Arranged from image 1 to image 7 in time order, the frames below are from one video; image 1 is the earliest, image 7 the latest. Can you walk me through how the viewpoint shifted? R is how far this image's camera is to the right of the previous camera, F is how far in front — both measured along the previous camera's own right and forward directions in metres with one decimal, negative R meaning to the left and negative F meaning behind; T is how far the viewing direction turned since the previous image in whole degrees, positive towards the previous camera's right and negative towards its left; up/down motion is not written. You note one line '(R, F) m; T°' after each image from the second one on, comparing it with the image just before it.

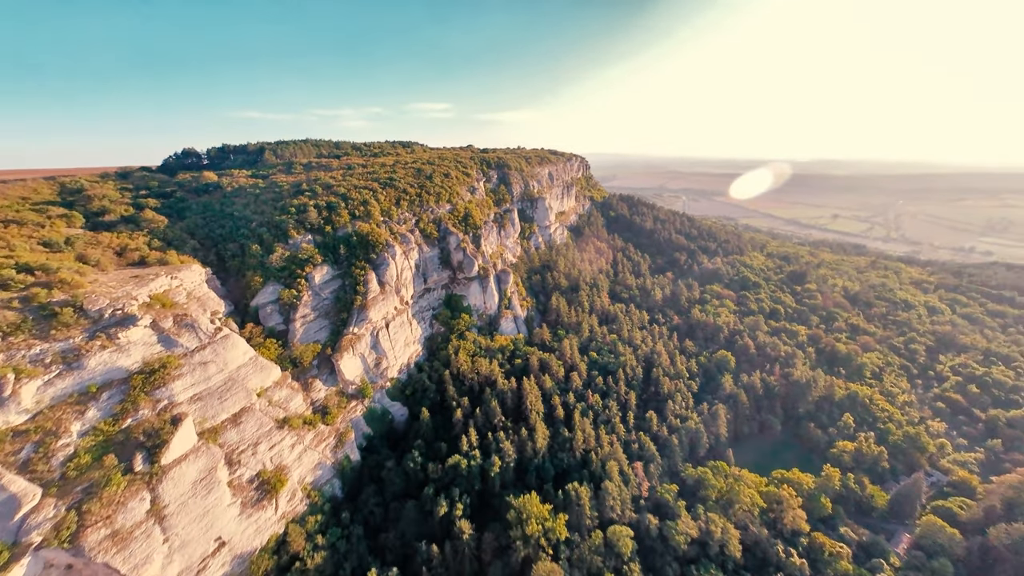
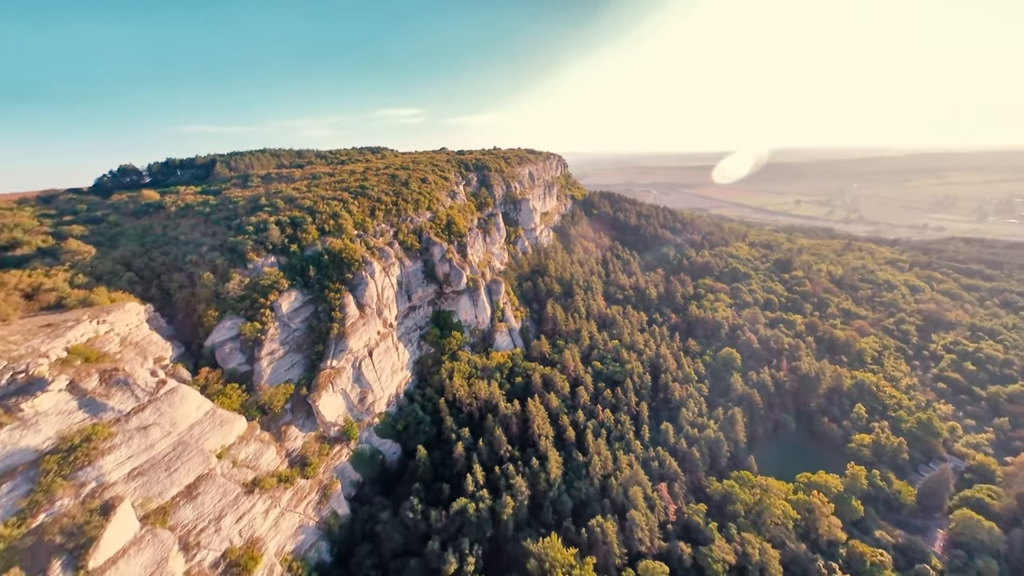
(-1.8, +4.2) m; +3°
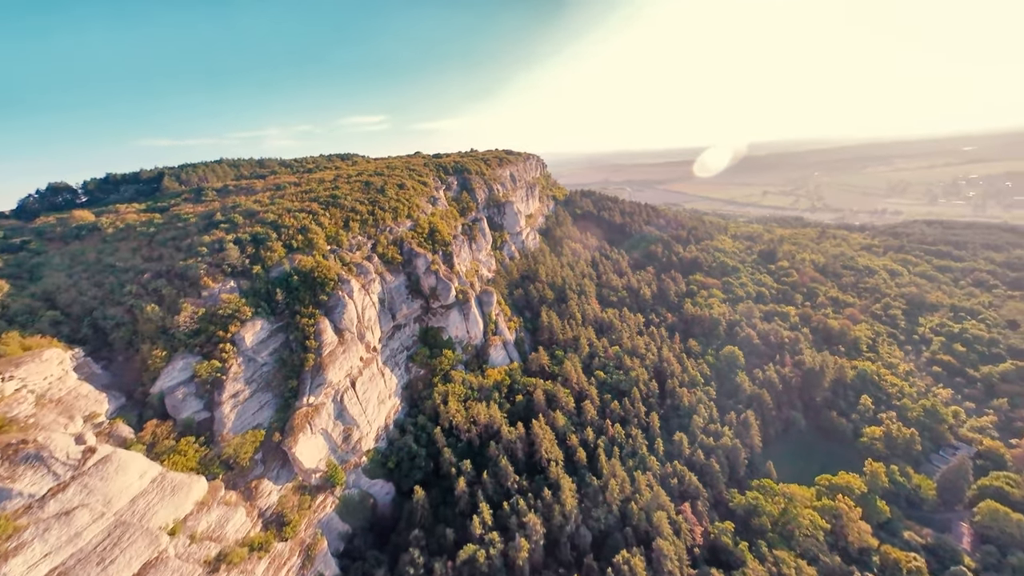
(-1.6, +3.6) m; +3°
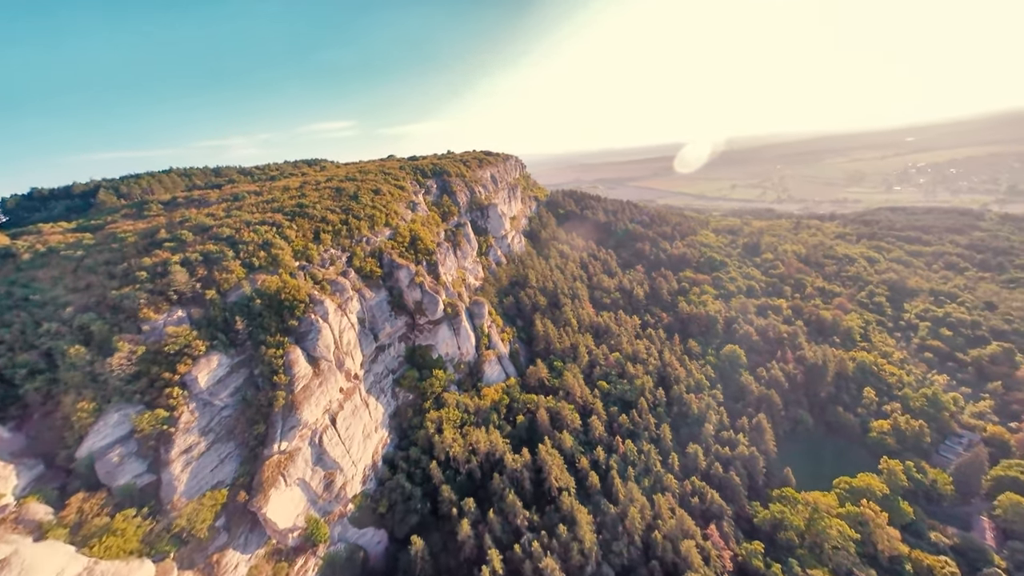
(-1.5, +3.6) m; +3°
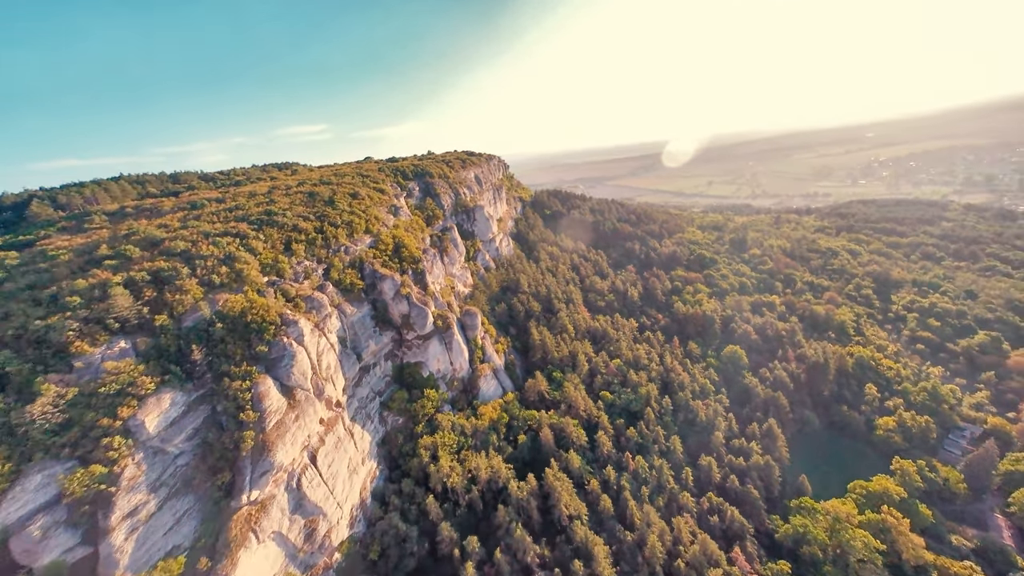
(-1.2, +3.0) m; +3°
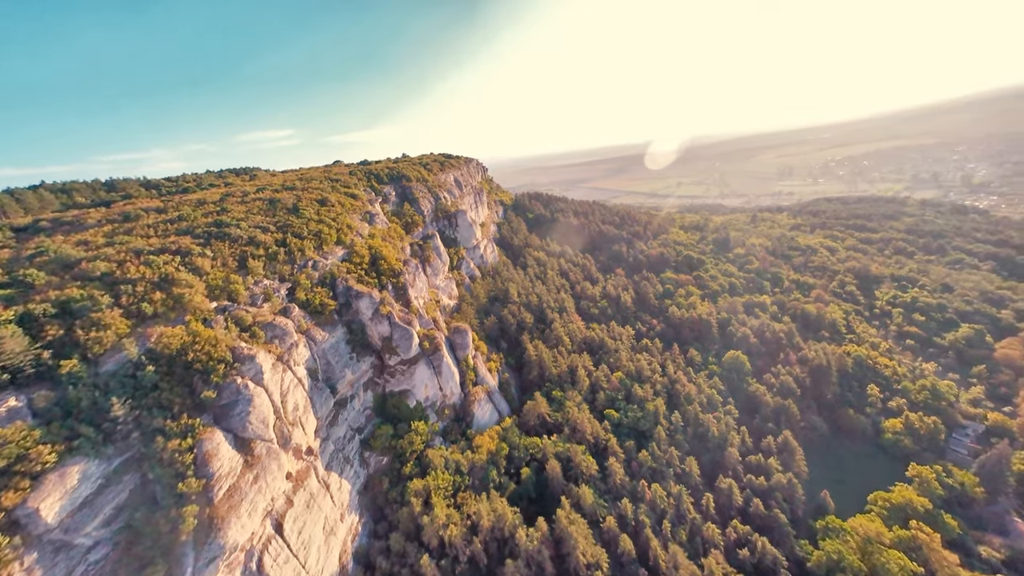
(-1.6, +3.9) m; +4°
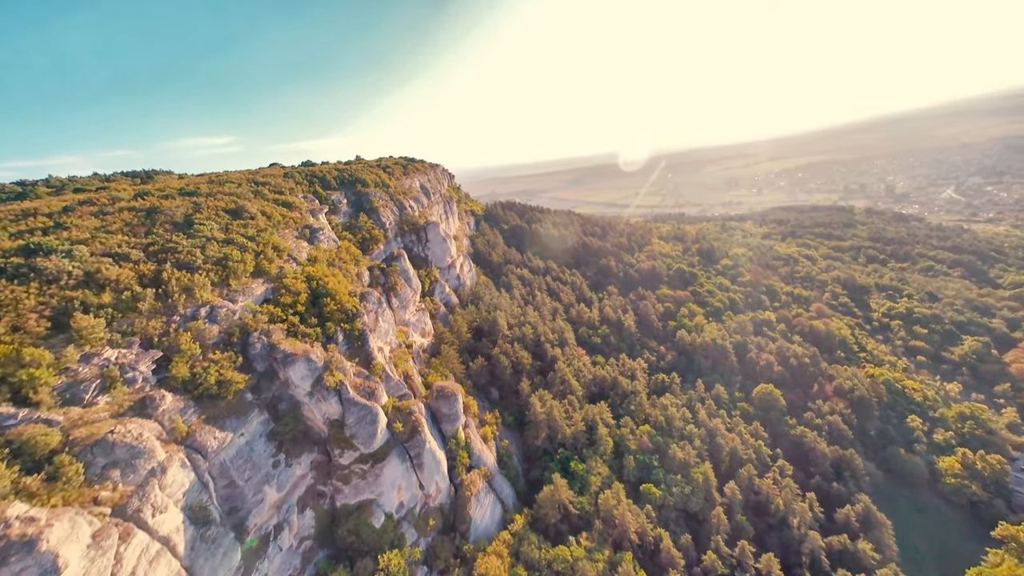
(-3.1, +10.1) m; +6°
